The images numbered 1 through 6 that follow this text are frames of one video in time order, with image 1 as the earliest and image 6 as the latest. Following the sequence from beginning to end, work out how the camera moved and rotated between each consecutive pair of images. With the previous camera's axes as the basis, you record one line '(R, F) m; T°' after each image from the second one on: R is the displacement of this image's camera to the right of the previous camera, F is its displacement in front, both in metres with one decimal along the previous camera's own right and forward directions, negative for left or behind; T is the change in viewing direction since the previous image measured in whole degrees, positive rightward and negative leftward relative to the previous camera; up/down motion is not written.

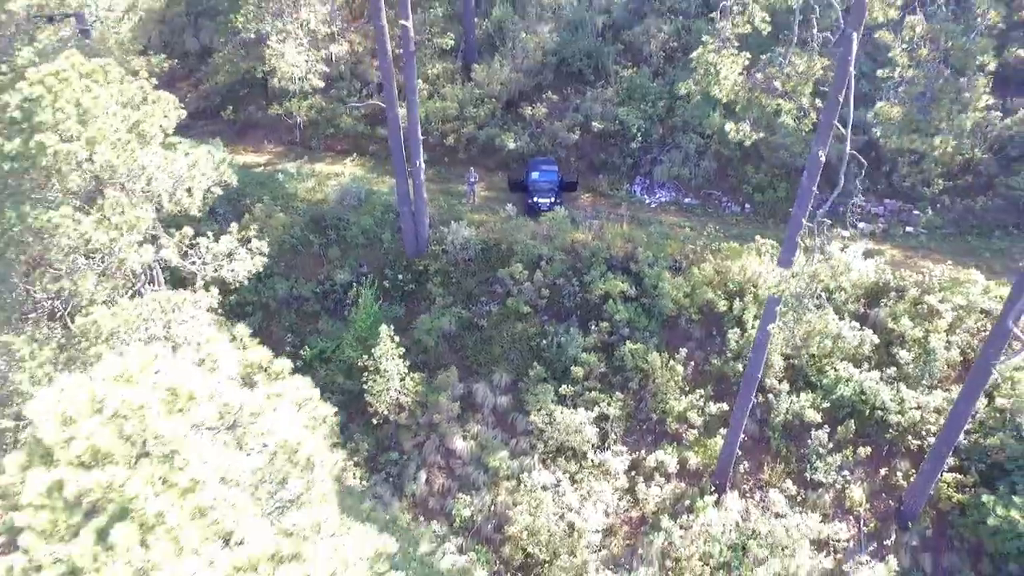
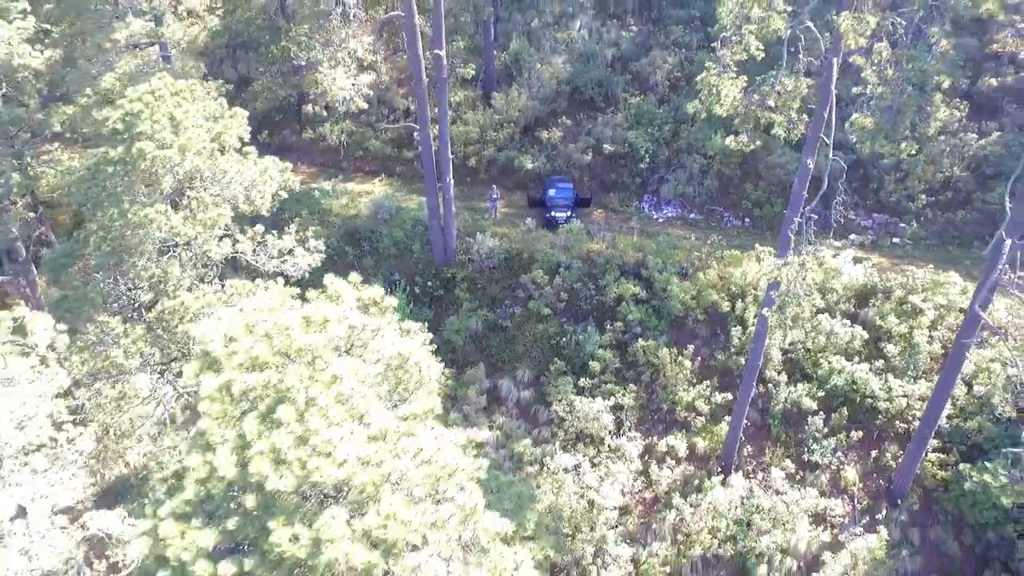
(-0.4, -1.3) m; 0°
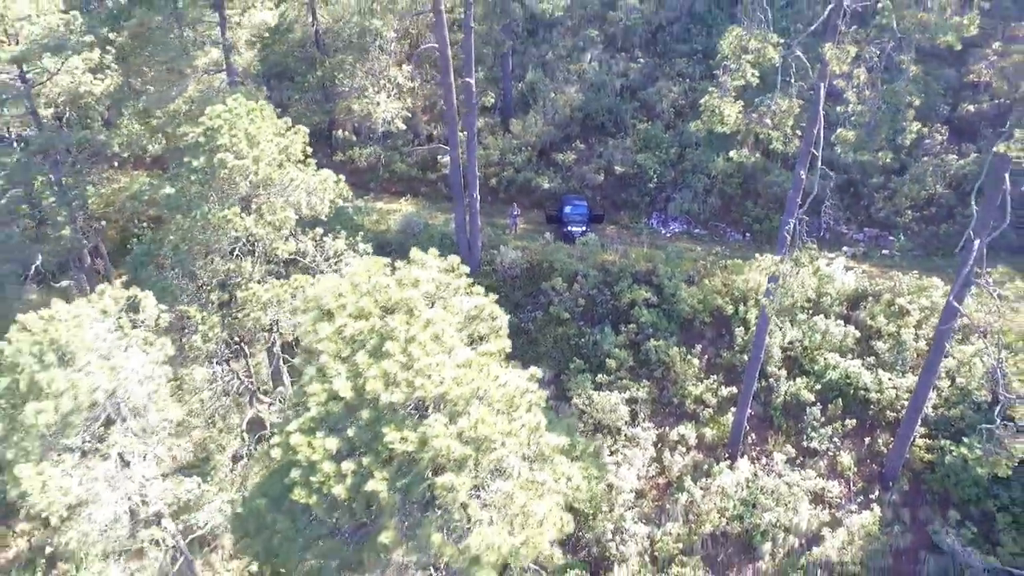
(-0.5, -1.4) m; 0°
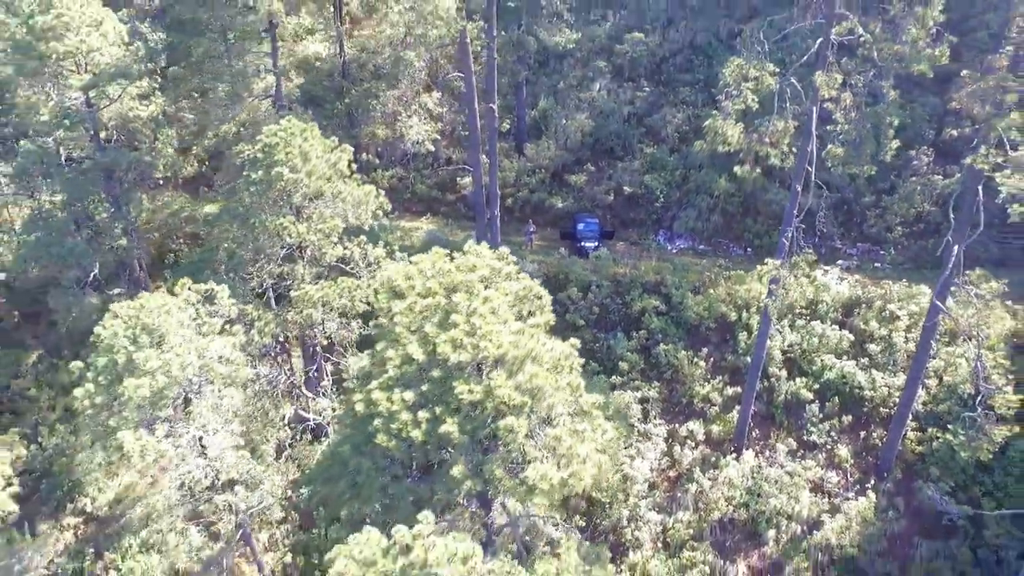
(-0.5, -1.3) m; 0°
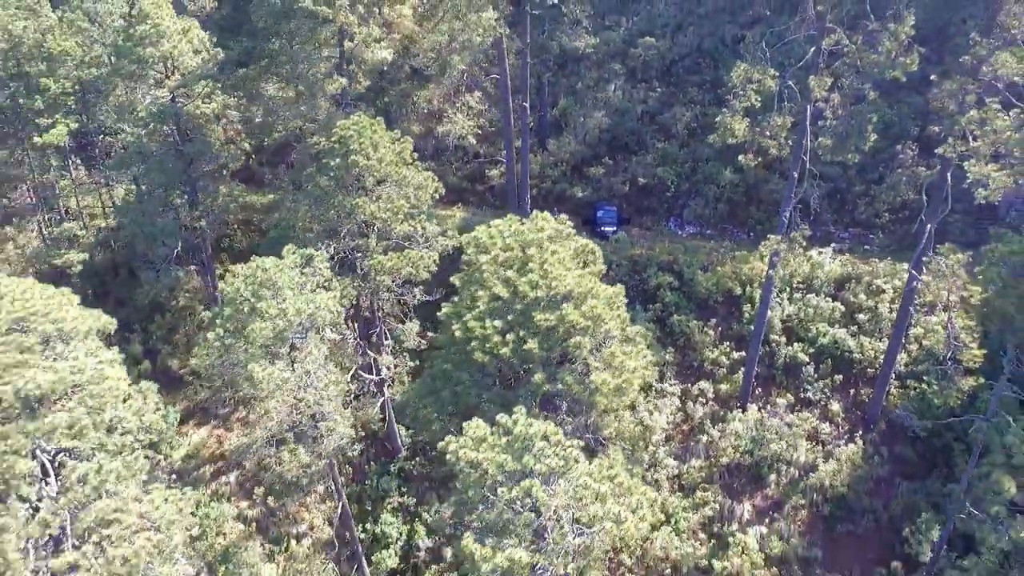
(-0.9, -2.2) m; 0°
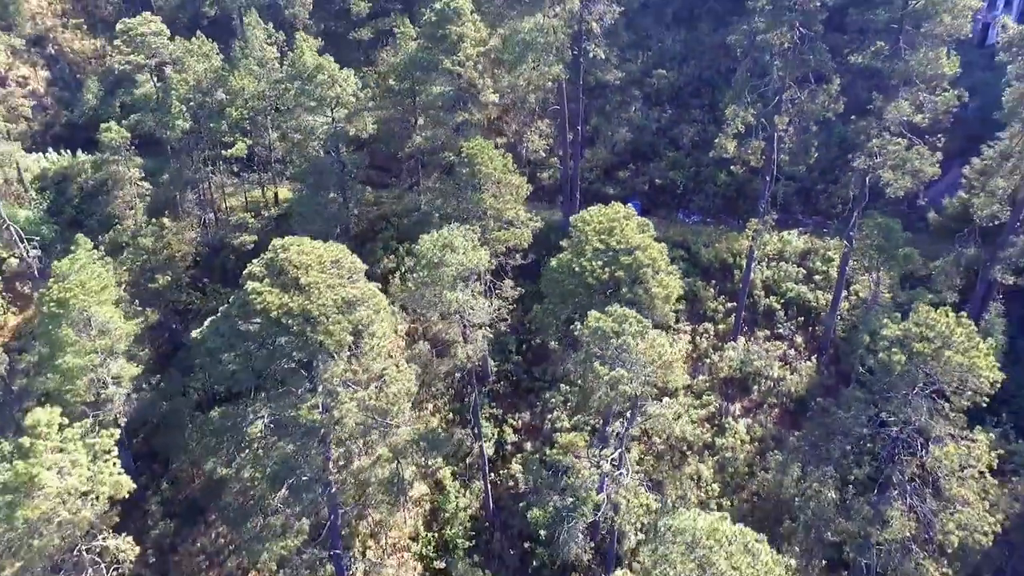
(-2.5, -7.7) m; +1°
